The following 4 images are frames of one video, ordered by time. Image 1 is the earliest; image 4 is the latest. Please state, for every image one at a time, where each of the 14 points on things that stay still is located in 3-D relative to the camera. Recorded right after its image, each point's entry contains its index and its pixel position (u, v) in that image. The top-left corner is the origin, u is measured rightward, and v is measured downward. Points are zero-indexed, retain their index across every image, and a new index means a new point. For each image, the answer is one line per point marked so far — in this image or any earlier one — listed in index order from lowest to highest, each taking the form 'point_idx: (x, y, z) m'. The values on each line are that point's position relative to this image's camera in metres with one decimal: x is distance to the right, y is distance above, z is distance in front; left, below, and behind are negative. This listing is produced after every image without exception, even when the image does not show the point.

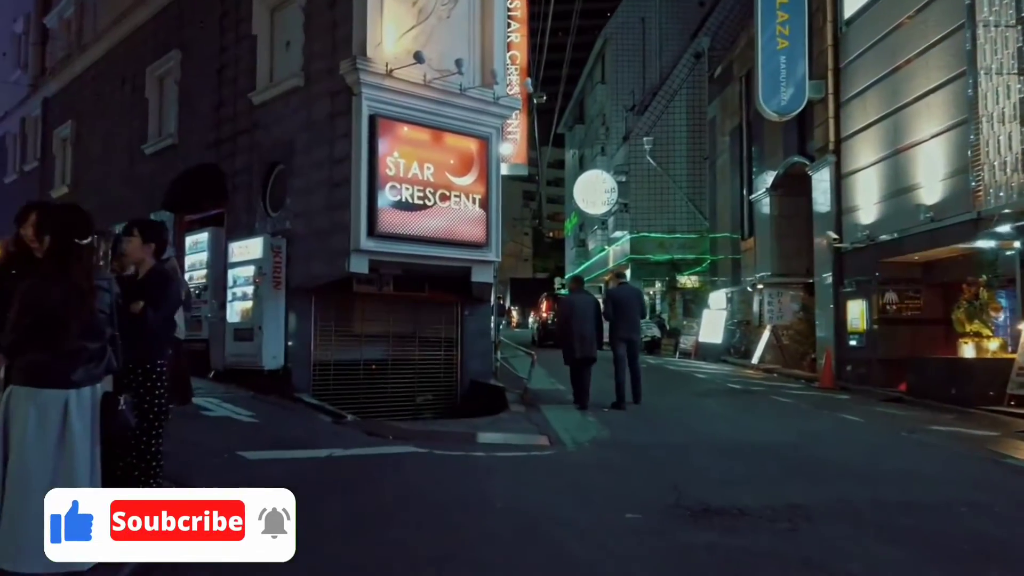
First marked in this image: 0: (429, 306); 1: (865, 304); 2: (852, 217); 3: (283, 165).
0: (-1.4, -0.3, +13.3) m
1: (+6.8, -0.3, +14.3) m
2: (+7.0, +1.5, +15.2) m
3: (-3.9, +2.1, +12.7) m
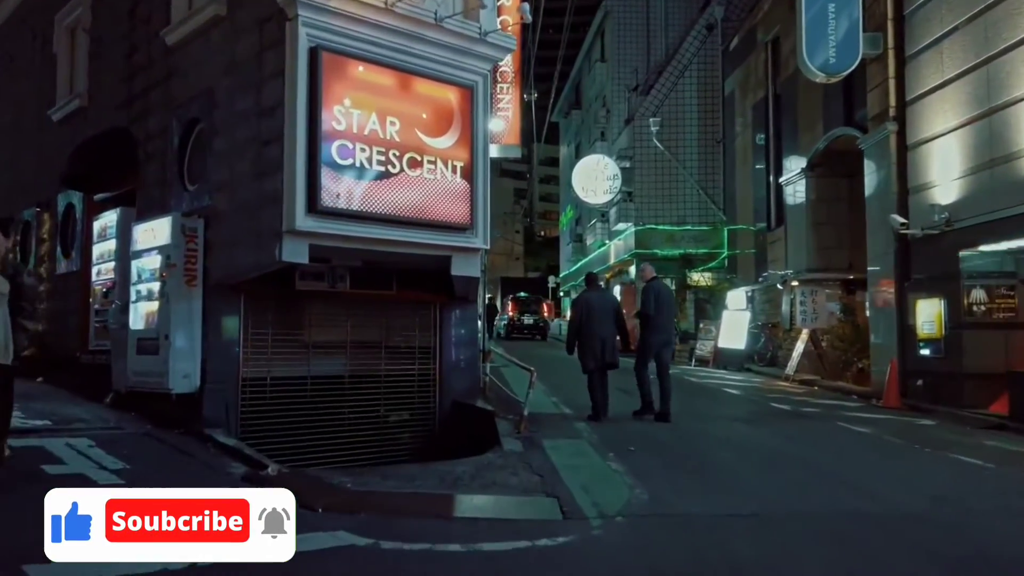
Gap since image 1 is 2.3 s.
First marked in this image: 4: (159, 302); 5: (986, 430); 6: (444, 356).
0: (-1.5, -0.3, +10.3) m
1: (+6.7, -0.3, +11.4) m
2: (+6.8, +1.5, +12.3) m
3: (-4.1, +2.2, +9.7) m
4: (-4.4, -0.2, +9.2) m
5: (+6.4, -1.9, +10.0) m
6: (-0.9, -1.0, +10.8) m
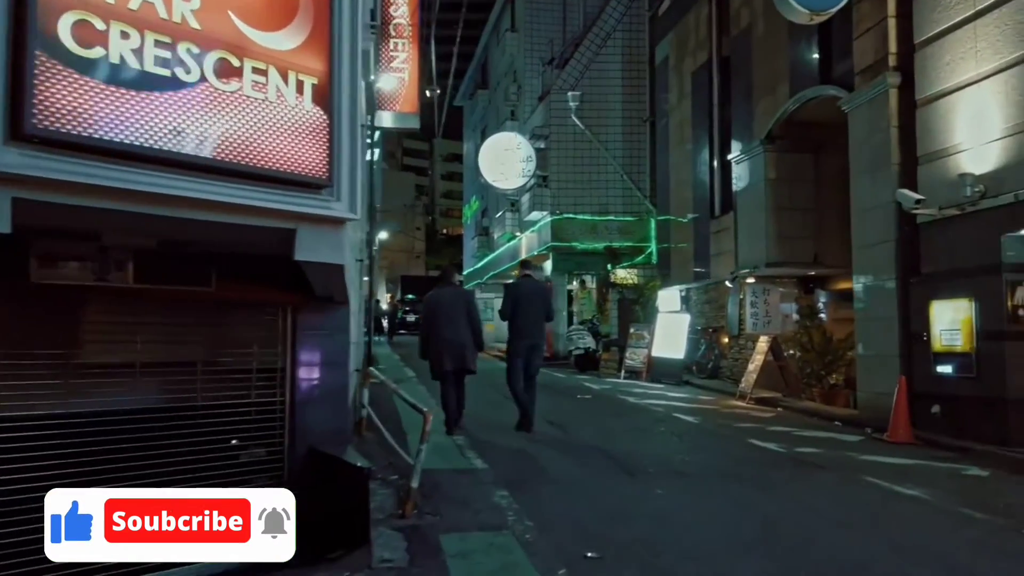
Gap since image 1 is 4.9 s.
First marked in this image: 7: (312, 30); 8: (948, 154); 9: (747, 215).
0: (-2.5, -0.2, +6.5) m
1: (+5.5, -0.2, +8.7) m
2: (+5.5, +1.6, +9.6) m
3: (-5.0, +2.2, +5.5) m
4: (-5.2, -0.1, +5.0) m
5: (+5.3, -1.9, +7.2) m
6: (-2.1, -1.0, +7.0) m
7: (-1.6, +2.0, +5.9) m
8: (+5.4, +1.7, +9.2) m
9: (+4.8, +1.5, +14.6) m
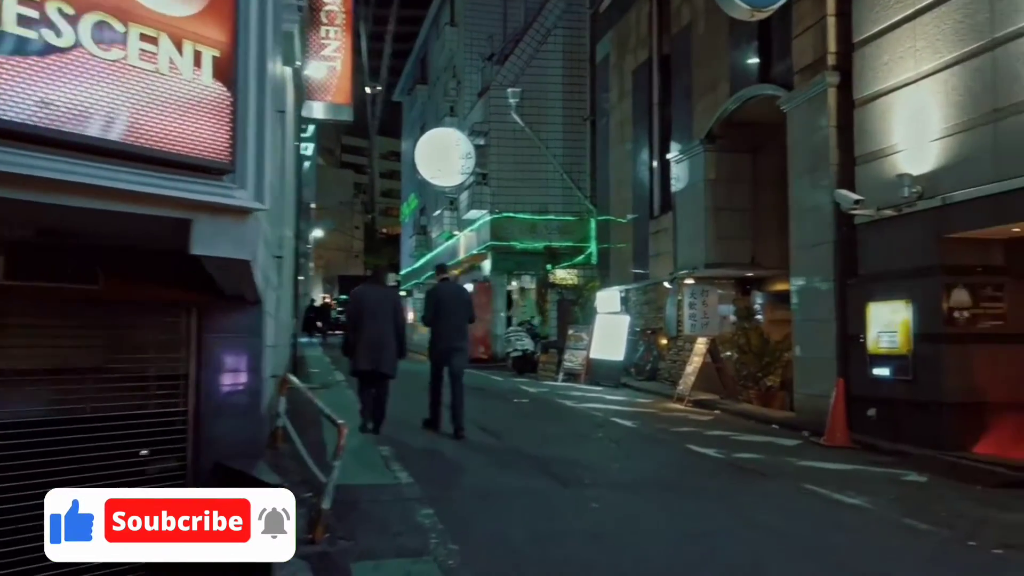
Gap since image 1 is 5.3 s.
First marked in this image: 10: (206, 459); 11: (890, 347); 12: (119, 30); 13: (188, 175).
0: (-3.1, -0.2, +5.8) m
1: (+4.7, -0.3, +8.6) m
2: (+4.6, +1.5, +9.5) m
3: (-5.5, +2.3, +4.7) m
4: (-5.7, -0.1, +4.1) m
5: (+4.6, -1.9, +7.1) m
6: (-2.7, -0.9, +6.4) m
7: (-2.1, +2.1, +5.3) m
8: (+4.6, +1.7, +9.2) m
9: (+3.5, +1.5, +14.4) m
10: (-2.7, -1.5, +6.4) m
11: (+4.6, -0.7, +9.2) m
12: (-2.6, +1.7, +4.8) m
13: (-2.3, +0.8, +5.2) m
